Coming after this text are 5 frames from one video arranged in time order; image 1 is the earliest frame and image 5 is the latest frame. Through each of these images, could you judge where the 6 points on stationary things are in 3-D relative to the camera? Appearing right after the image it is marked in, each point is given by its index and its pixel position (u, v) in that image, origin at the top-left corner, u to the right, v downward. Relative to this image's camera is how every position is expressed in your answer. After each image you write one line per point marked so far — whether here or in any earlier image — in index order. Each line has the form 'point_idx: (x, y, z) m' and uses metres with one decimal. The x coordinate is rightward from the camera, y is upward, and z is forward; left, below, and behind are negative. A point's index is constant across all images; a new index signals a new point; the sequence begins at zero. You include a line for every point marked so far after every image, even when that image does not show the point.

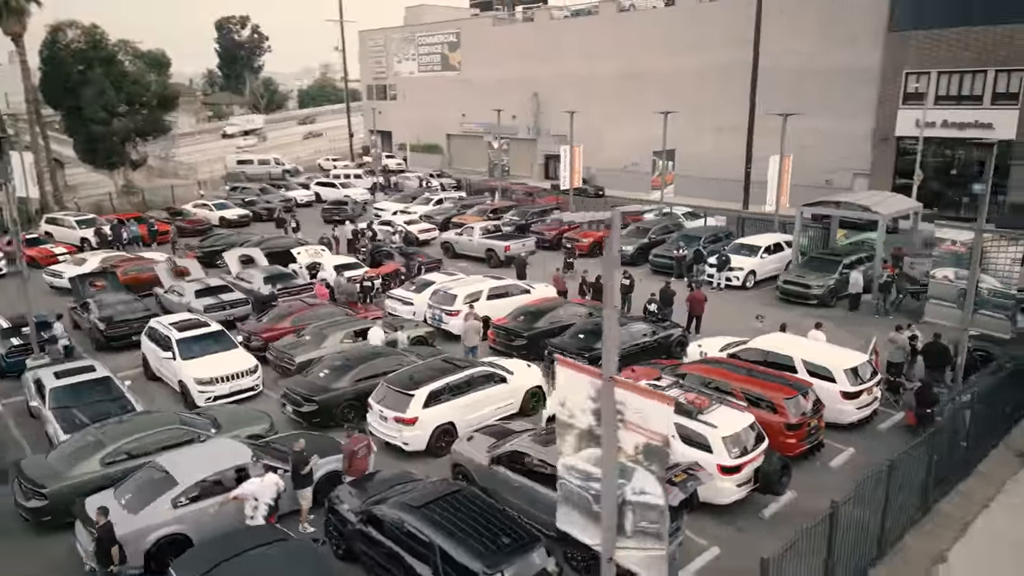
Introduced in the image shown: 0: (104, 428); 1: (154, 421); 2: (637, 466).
0: (-6.7, -2.3, +12.3) m
1: (-6.0, -2.2, +12.4) m
2: (+1.1, -1.6, +6.7) m
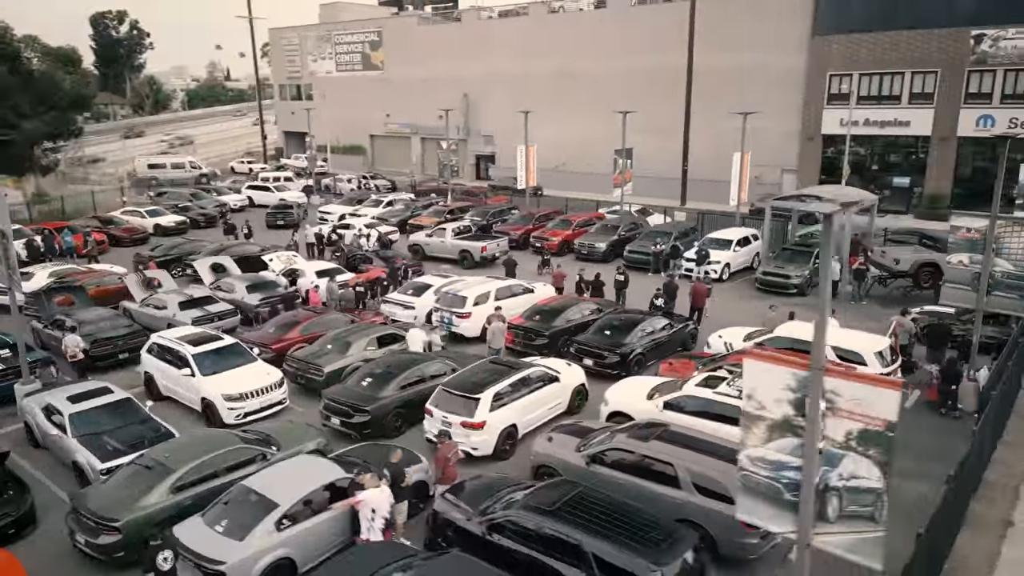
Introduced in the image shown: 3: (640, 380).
0: (-5.4, -2.5, +11.4) m
1: (-4.7, -2.4, +11.6) m
2: (+3.1, -1.5, +6.9) m
3: (+2.4, -1.7, +14.0) m
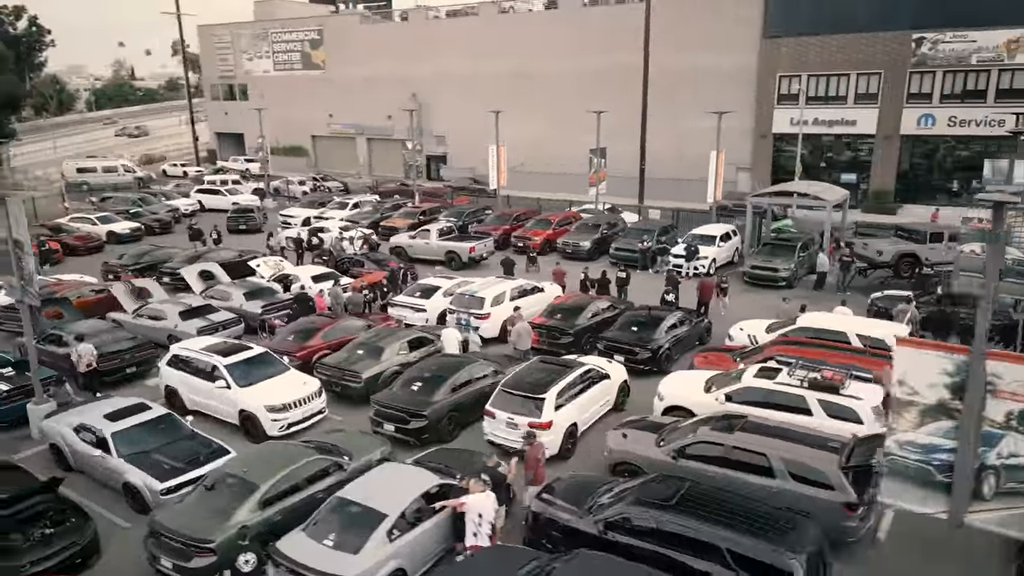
0: (-4.1, -2.6, +10.8) m
1: (-3.4, -2.5, +11.1) m
2: (+4.8, -1.4, +7.3) m
3: (+3.4, -1.7, +14.2) m
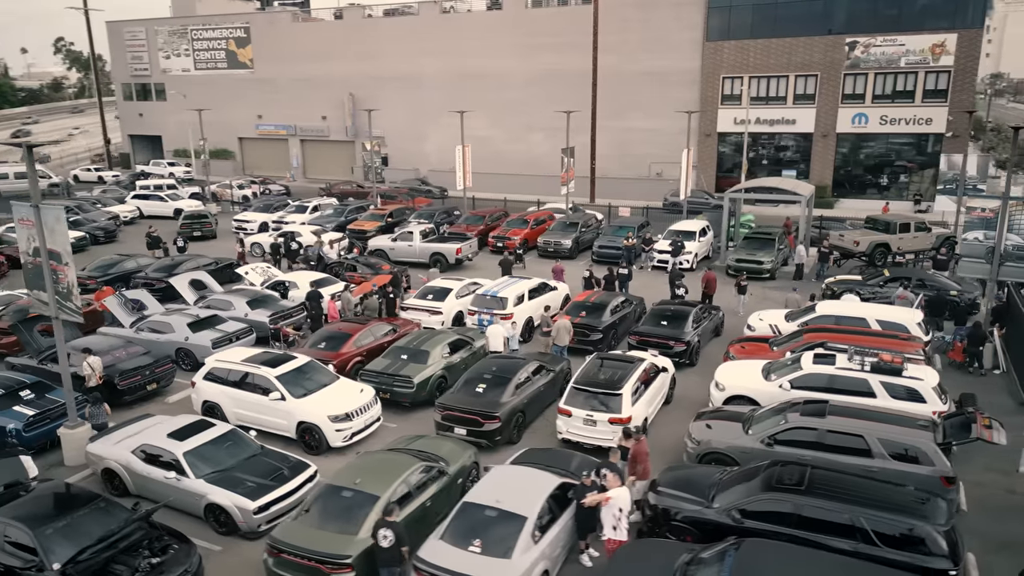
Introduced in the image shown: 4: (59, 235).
0: (-2.5, -2.7, +10.4) m
1: (-1.8, -2.5, +10.7) m
2: (+6.8, -1.2, +7.9) m
3: (+4.6, -1.5, +14.7) m
4: (-7.3, +0.8, +12.1) m
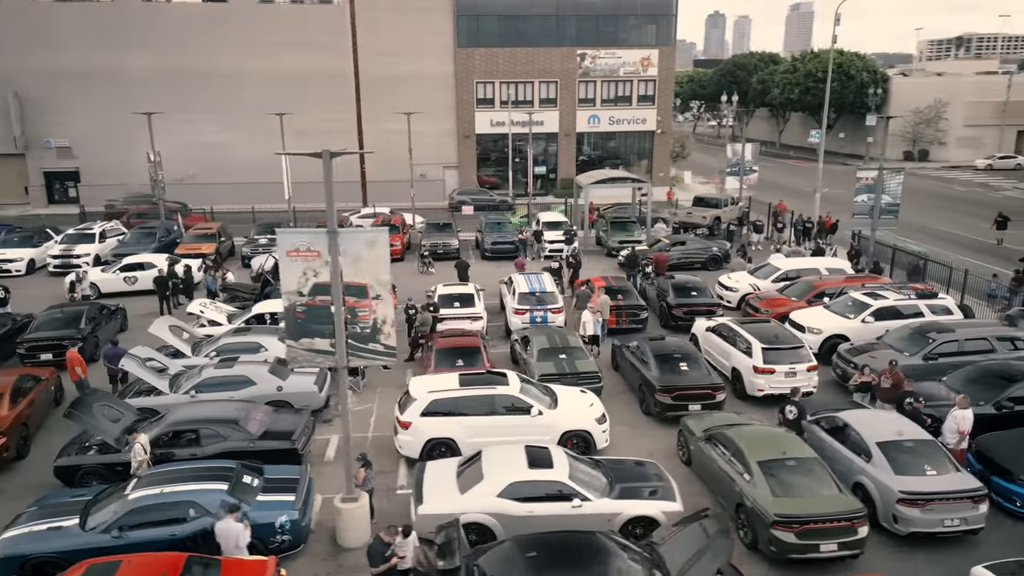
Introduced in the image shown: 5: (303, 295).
0: (+3.6, -2.5, +10.9) m
1: (+3.9, -2.3, +11.5) m
2: (+12.5, +0.3, +13.4) m
3: (+7.3, -0.6, +18.1) m
4: (-1.9, +0.3, +9.8) m
5: (-2.7, -0.1, +9.8) m
